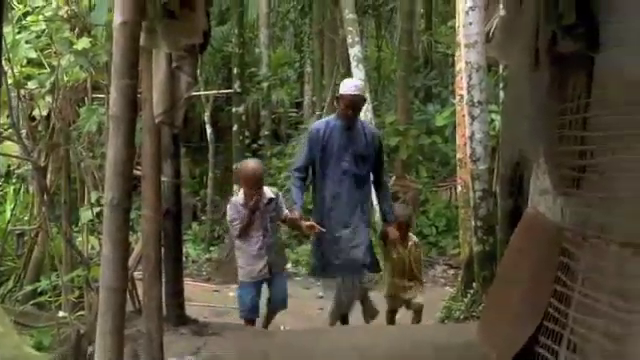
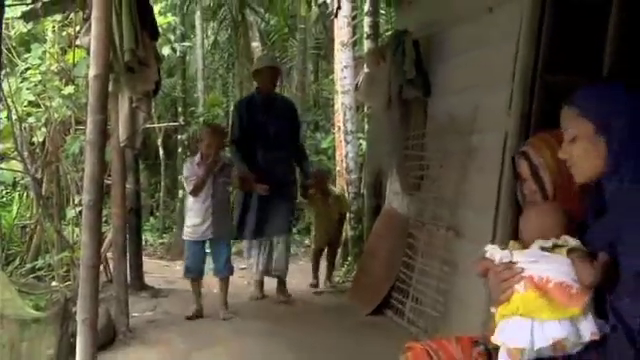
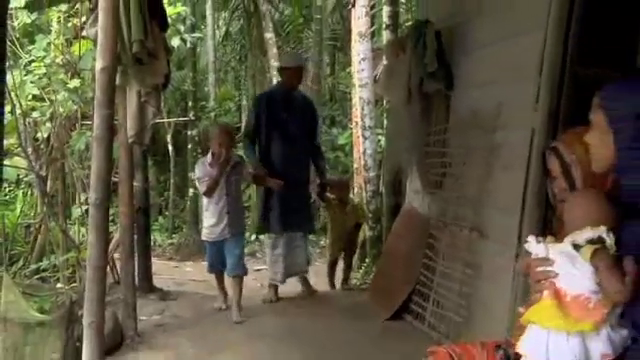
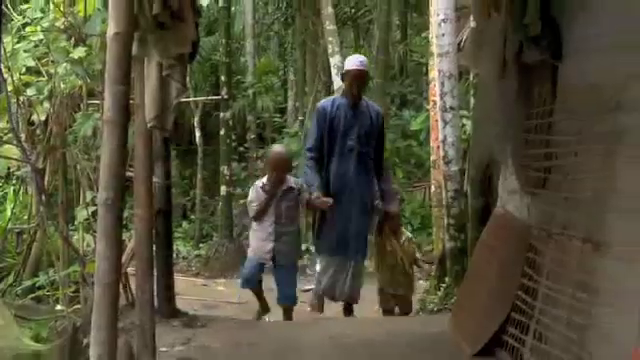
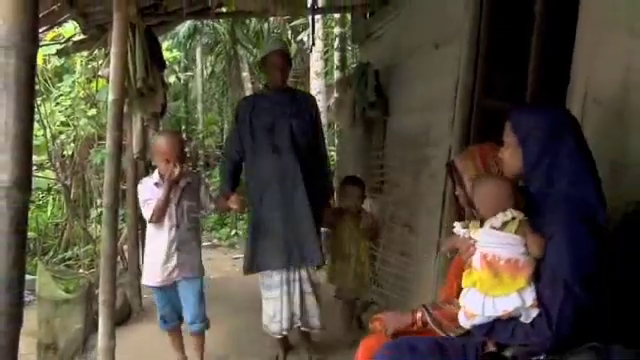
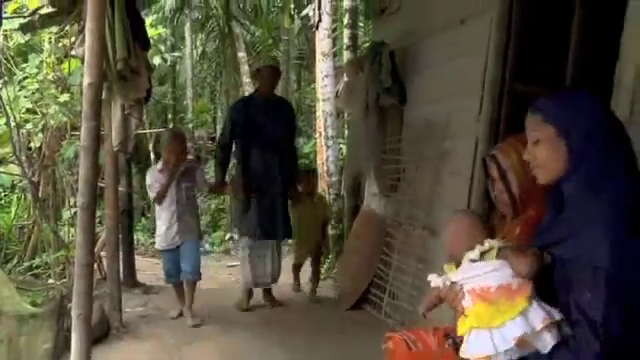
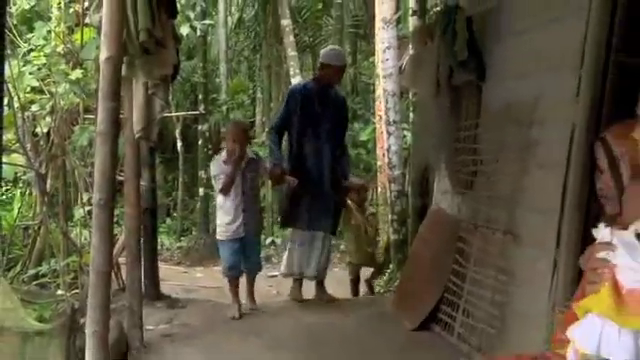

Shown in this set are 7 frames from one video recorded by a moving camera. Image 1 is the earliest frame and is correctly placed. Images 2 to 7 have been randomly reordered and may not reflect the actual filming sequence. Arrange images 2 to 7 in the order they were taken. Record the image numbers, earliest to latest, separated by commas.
4, 7, 3, 2, 6, 5
